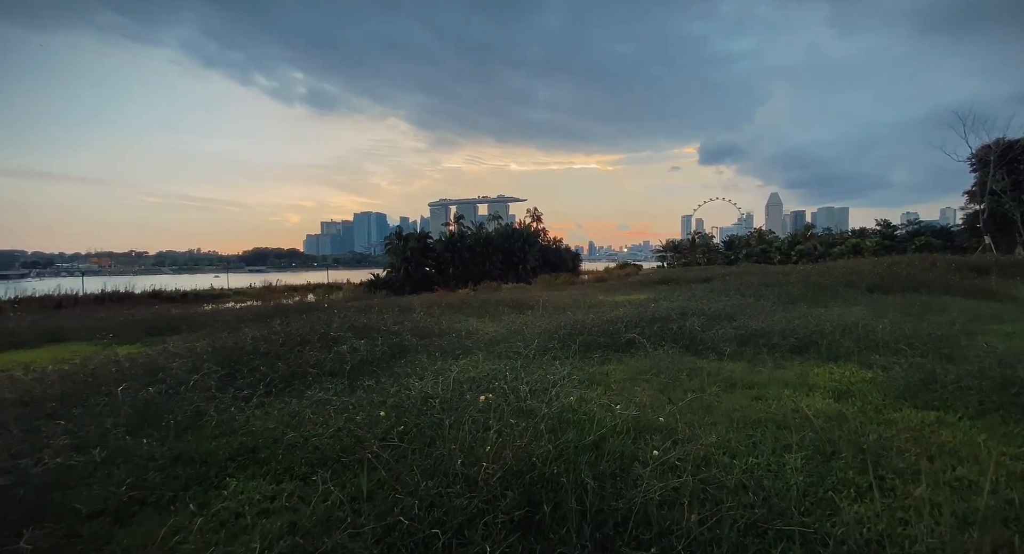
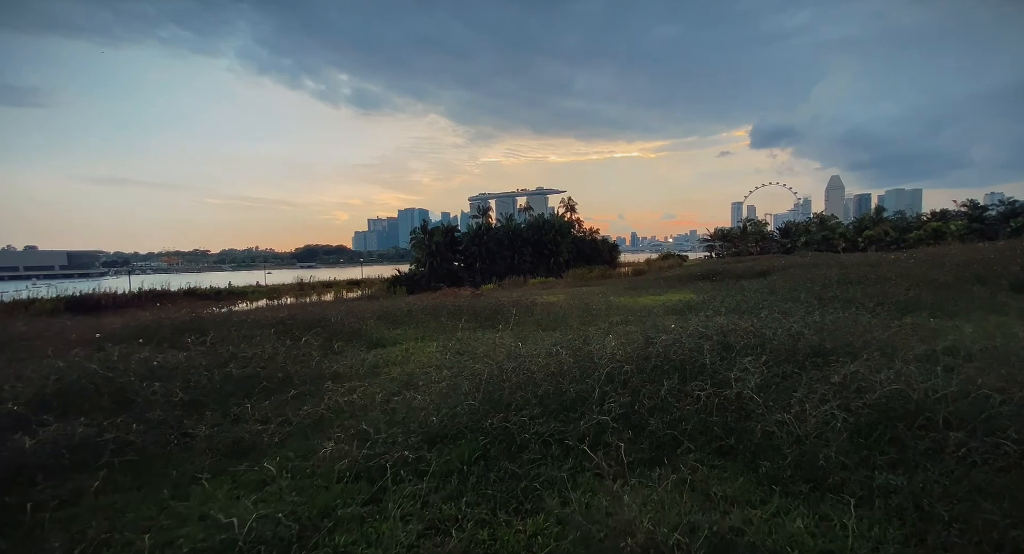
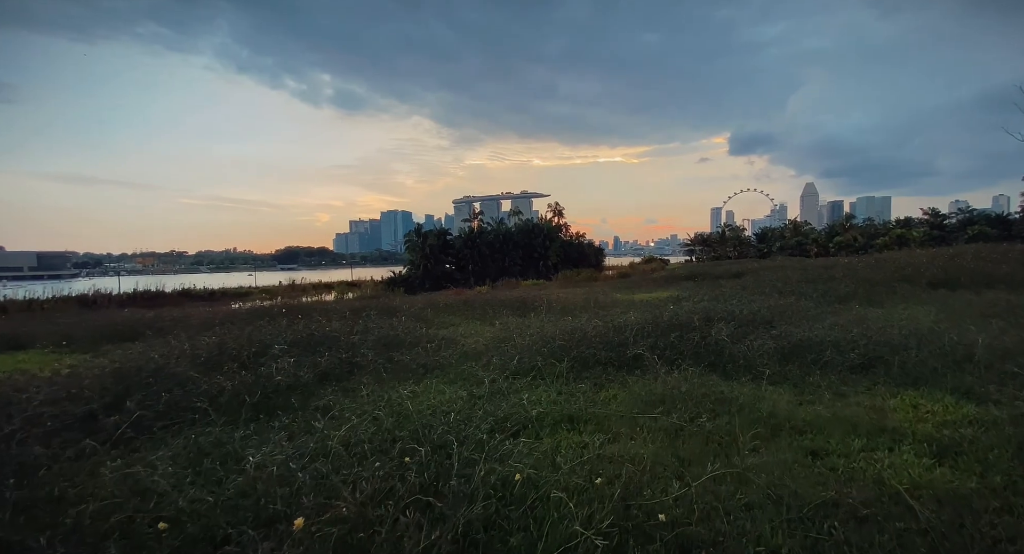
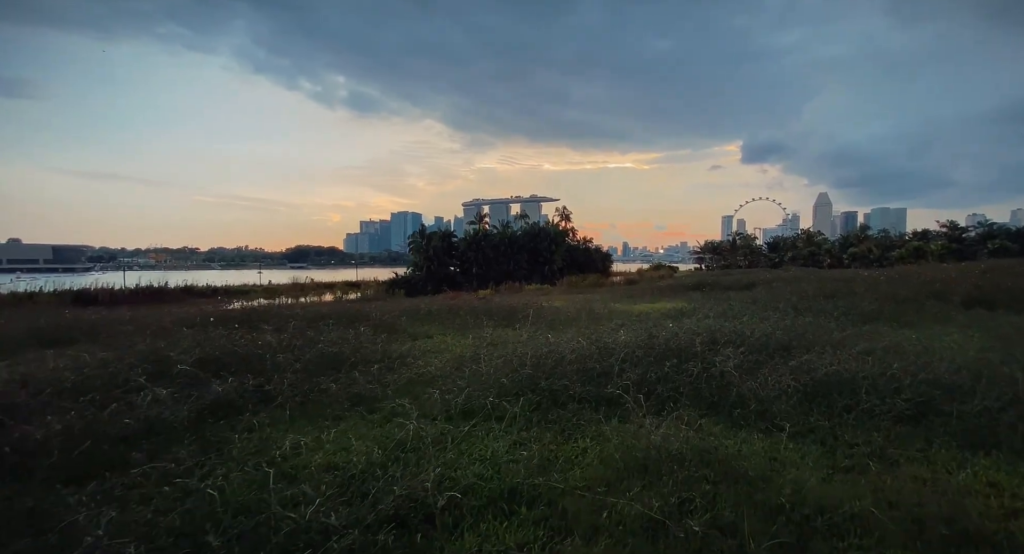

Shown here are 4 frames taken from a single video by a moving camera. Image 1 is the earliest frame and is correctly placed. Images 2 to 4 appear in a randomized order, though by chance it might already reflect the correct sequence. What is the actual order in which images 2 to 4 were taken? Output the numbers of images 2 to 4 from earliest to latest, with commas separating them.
3, 4, 2
